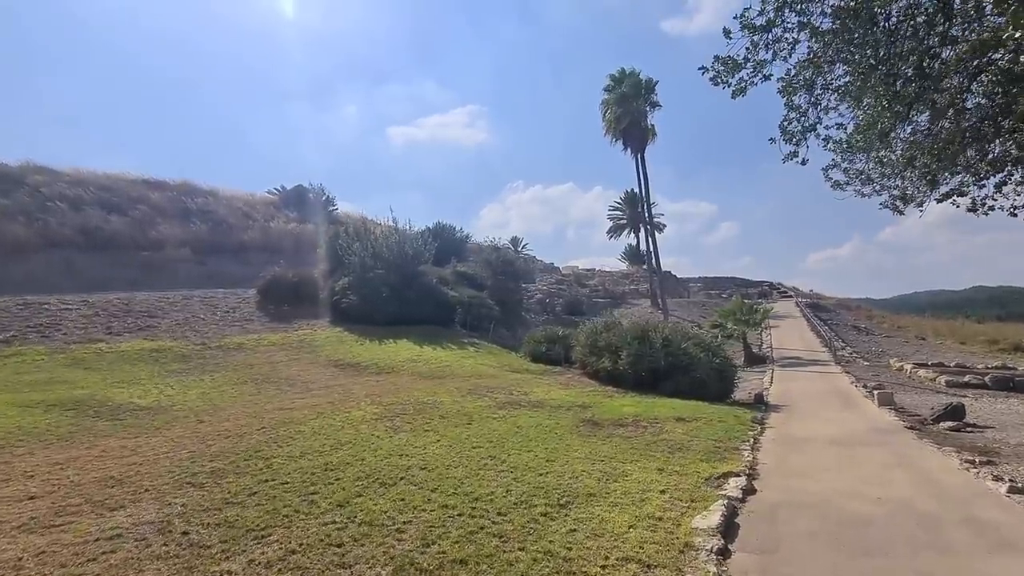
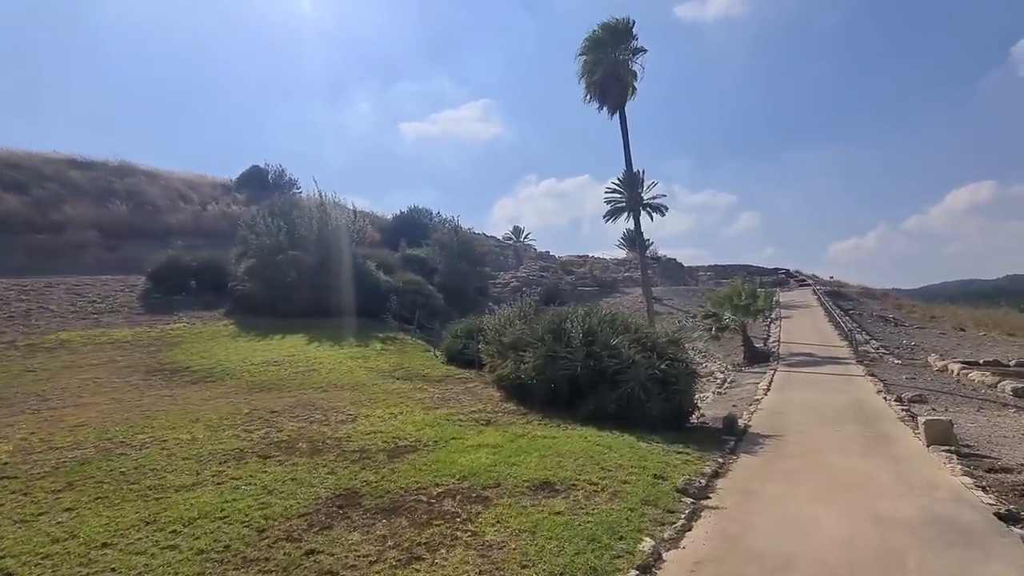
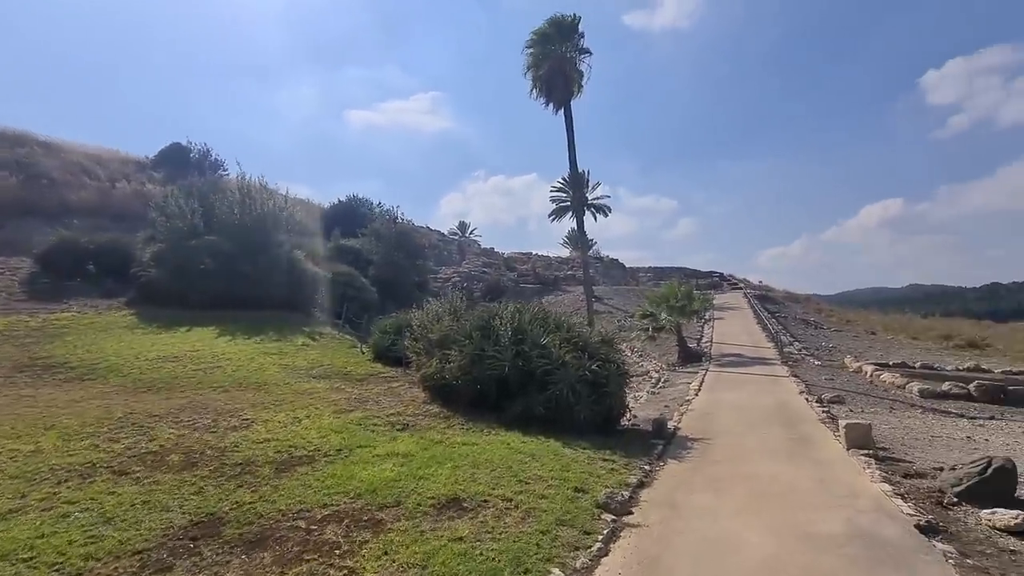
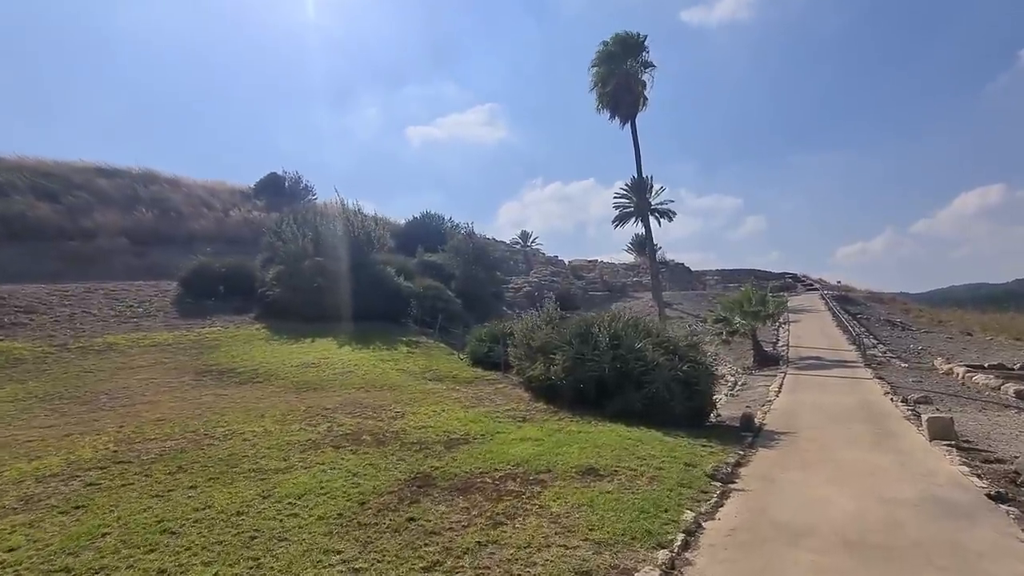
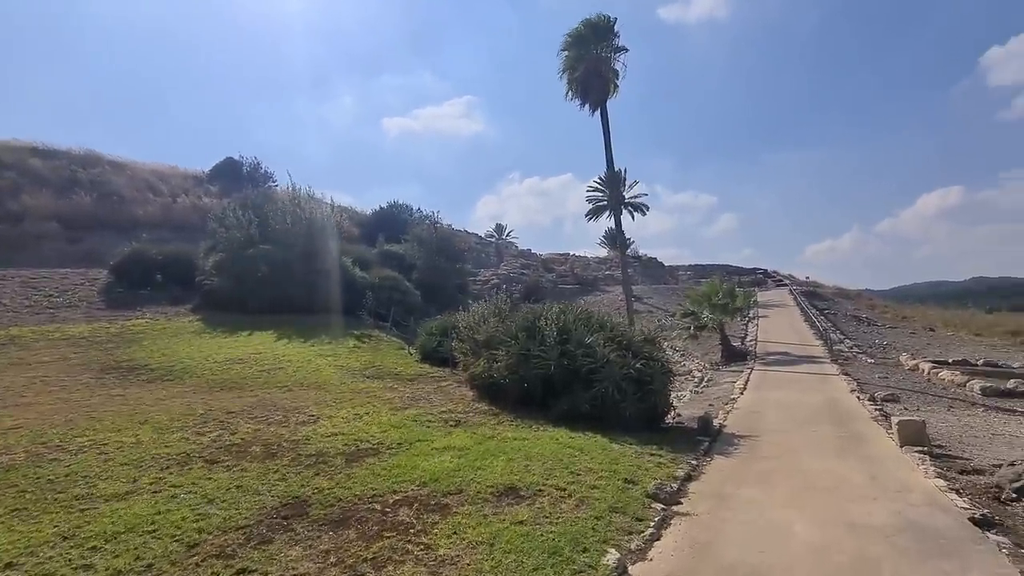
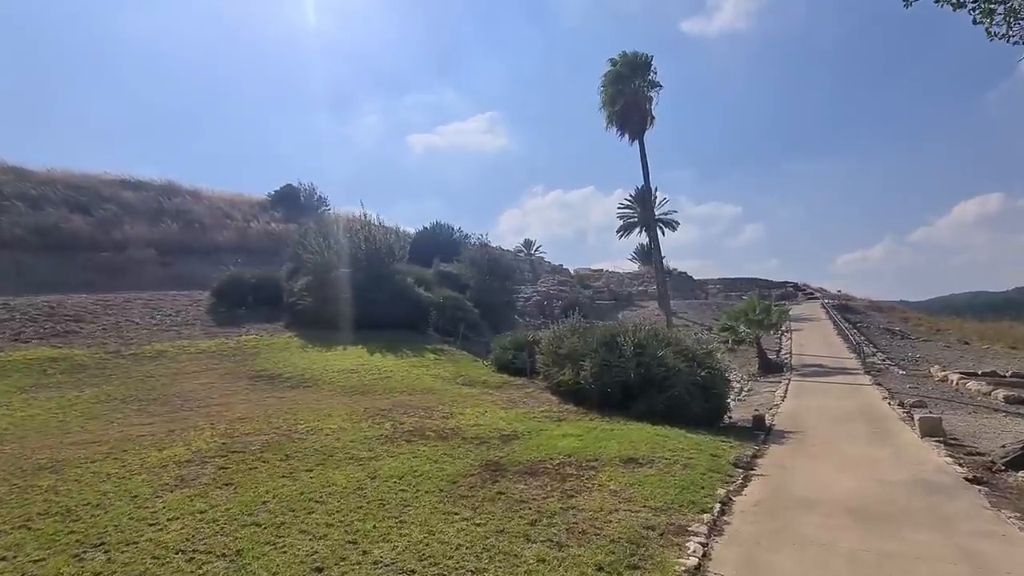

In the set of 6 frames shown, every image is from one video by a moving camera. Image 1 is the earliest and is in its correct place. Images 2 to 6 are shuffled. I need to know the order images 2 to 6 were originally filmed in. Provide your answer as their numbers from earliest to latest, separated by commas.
6, 4, 2, 5, 3
